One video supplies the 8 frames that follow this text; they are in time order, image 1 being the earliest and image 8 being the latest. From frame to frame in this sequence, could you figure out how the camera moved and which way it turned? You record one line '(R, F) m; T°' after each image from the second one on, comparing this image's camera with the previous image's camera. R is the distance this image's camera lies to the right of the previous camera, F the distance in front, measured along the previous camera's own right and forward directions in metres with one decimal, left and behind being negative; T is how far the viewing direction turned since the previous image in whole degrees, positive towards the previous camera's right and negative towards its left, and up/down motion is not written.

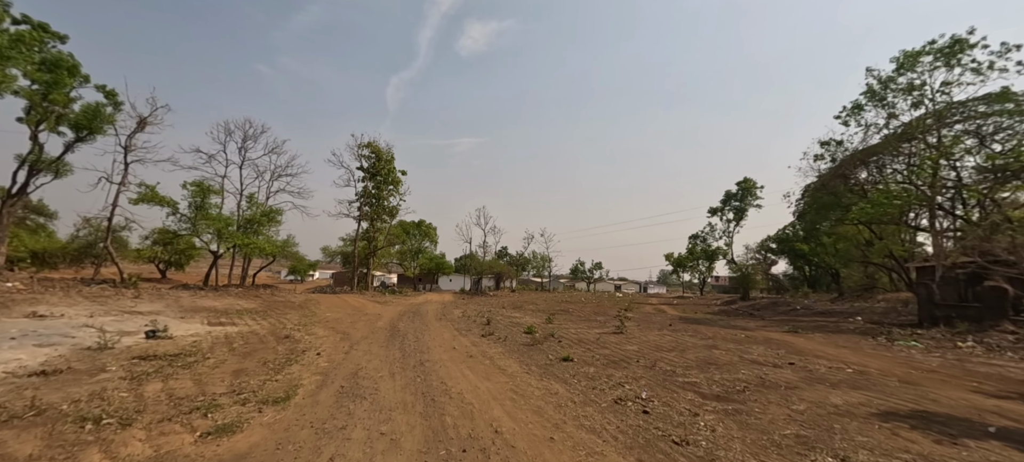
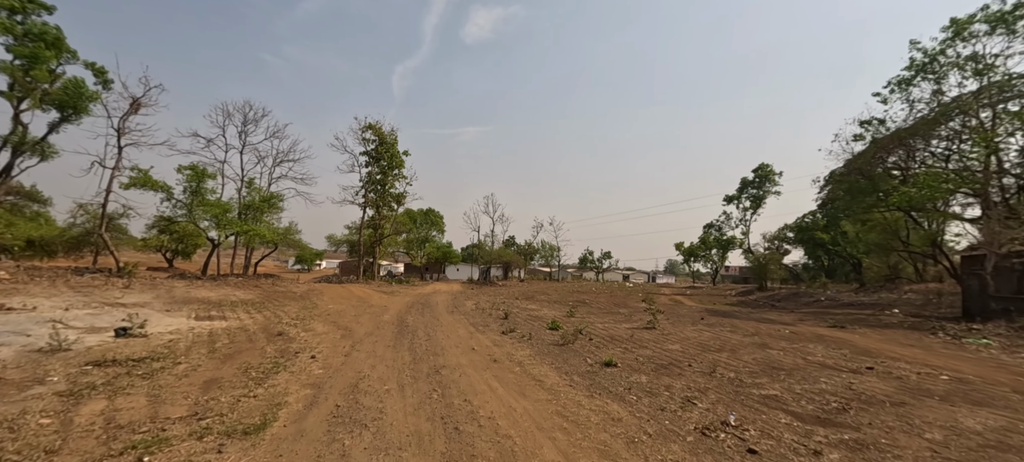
(-0.4, +1.5) m; -1°
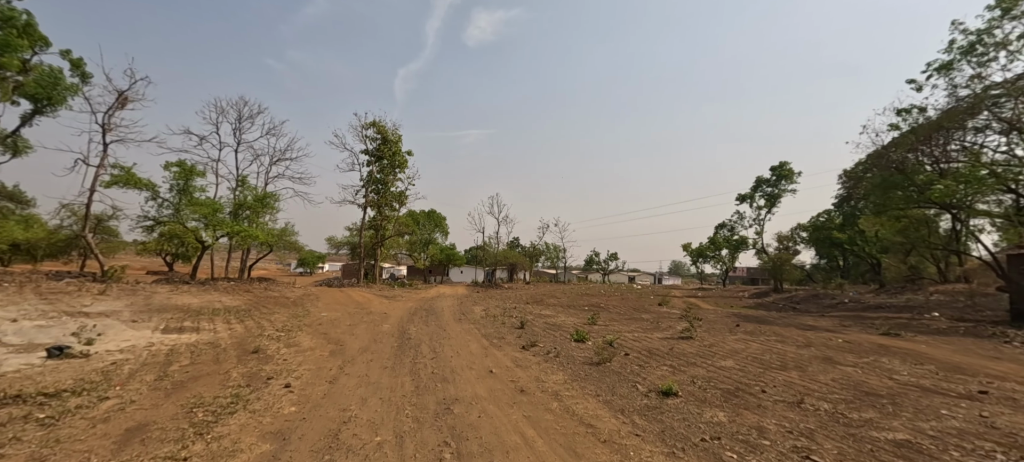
(-0.4, +1.6) m; 0°
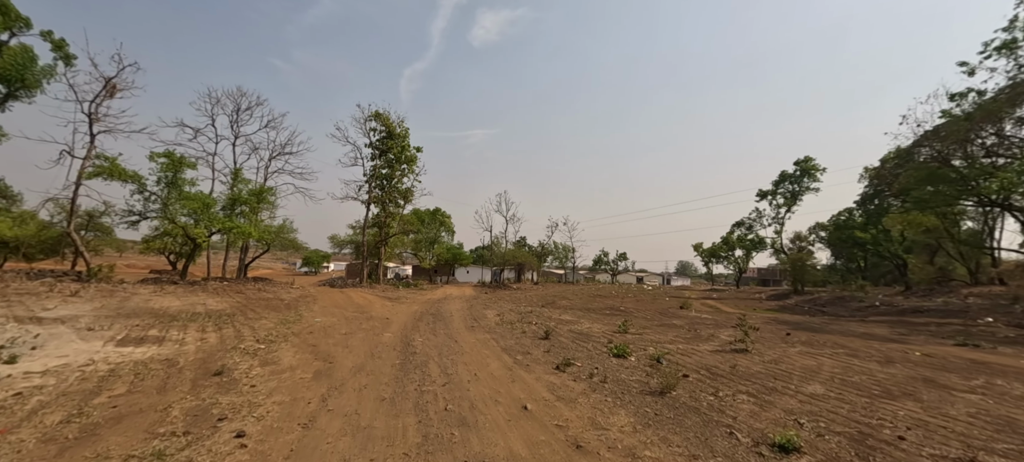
(-0.4, +1.7) m; -1°
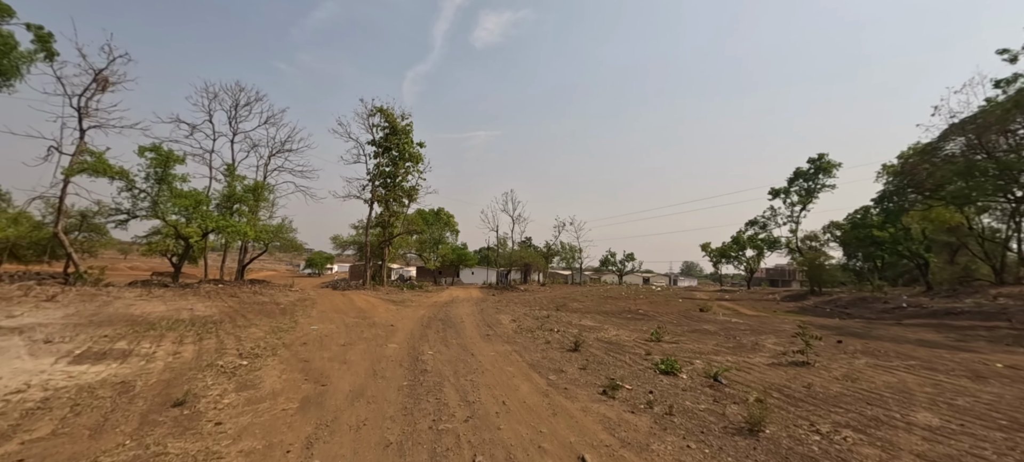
(-0.4, +1.3) m; 0°
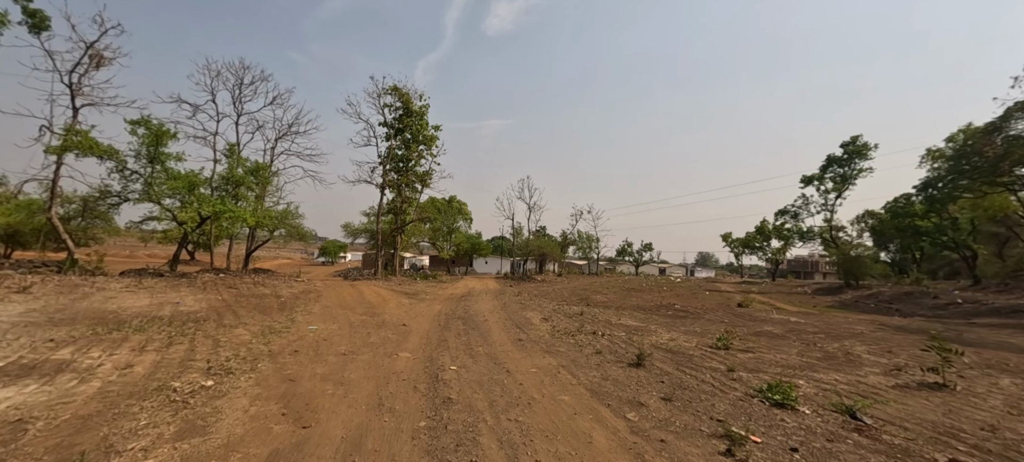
(-0.5, +1.9) m; -2°
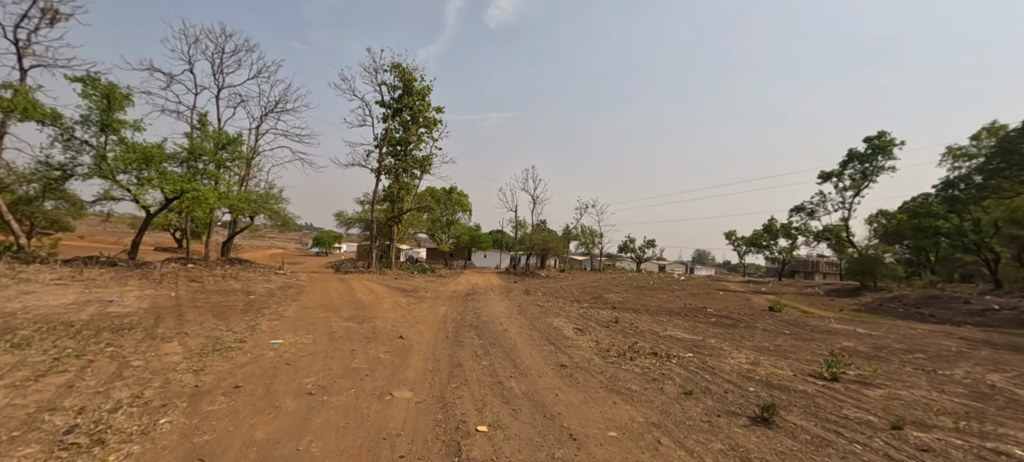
(-0.6, +2.4) m; +1°
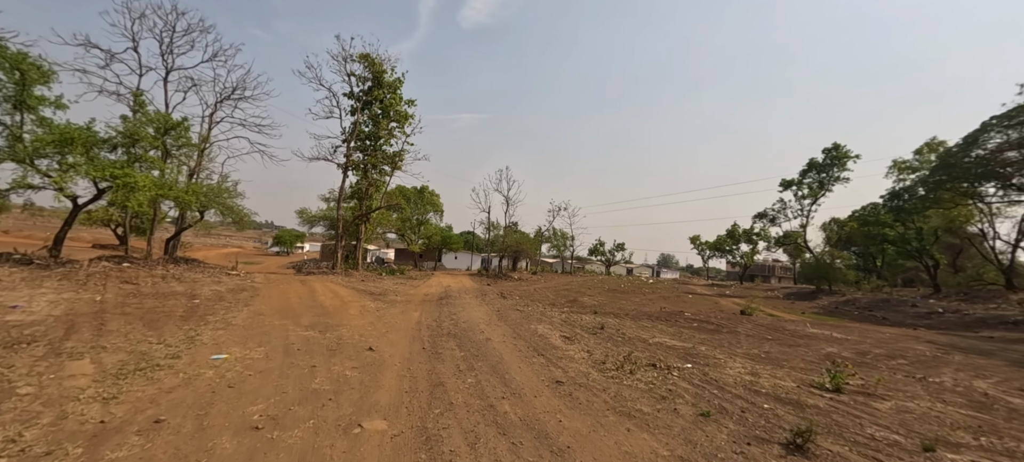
(-0.3, +0.8) m; +4°
